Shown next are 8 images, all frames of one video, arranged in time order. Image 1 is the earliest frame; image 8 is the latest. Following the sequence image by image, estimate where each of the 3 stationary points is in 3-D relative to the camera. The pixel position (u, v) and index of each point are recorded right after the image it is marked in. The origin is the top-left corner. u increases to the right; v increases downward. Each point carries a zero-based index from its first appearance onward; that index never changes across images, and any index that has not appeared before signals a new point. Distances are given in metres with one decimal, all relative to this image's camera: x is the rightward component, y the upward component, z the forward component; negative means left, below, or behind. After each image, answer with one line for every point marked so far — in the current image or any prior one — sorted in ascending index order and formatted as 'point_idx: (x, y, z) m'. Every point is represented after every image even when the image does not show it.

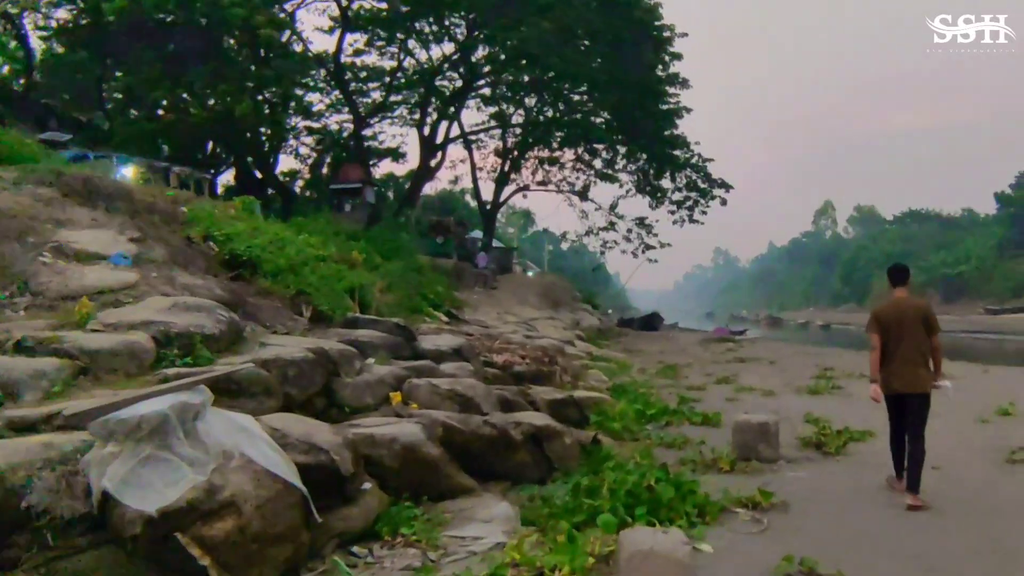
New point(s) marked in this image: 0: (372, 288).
0: (-1.4, 0.0, +11.8) m
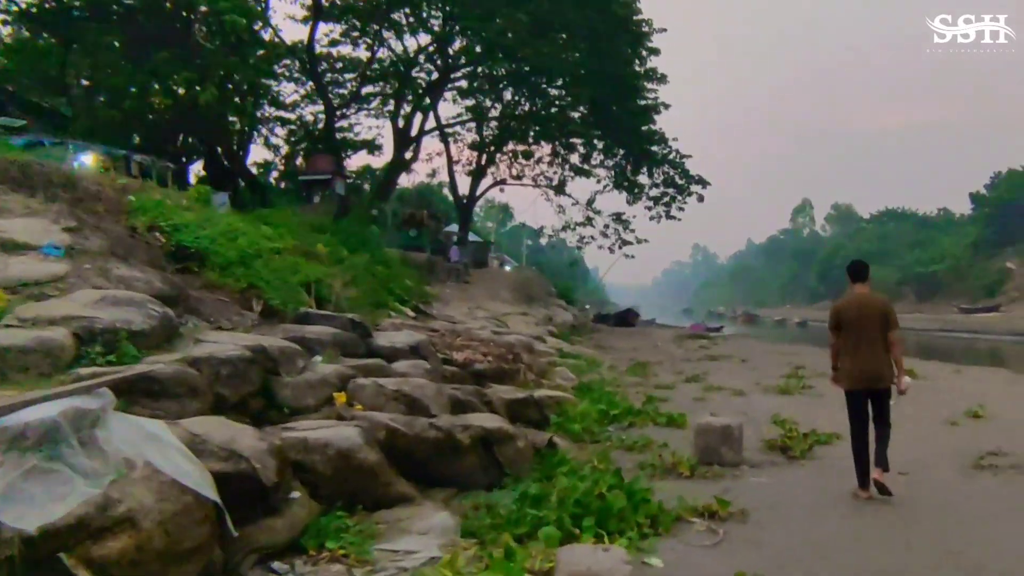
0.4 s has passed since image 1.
0: (-1.8, +0.1, +11.5) m
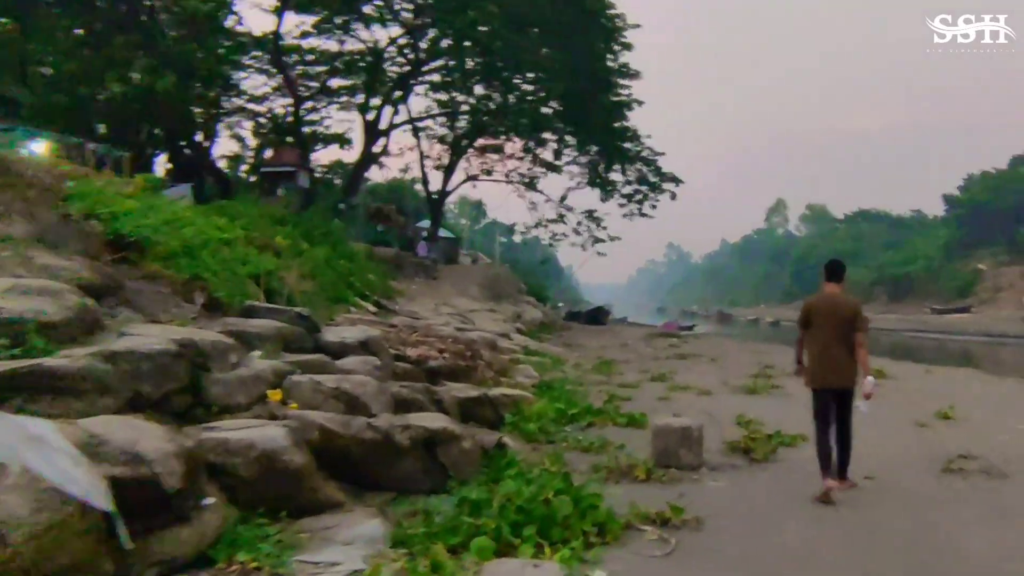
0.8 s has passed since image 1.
0: (-2.2, +0.1, +11.1) m
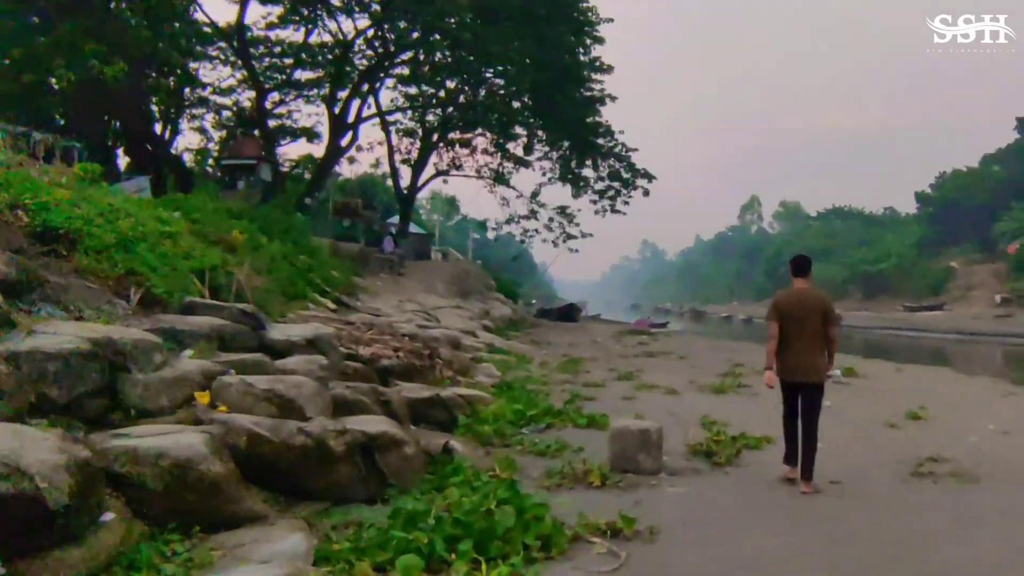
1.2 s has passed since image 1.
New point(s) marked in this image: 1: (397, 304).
0: (-2.6, +0.2, +10.7) m
1: (-2.0, -0.3, +19.9) m
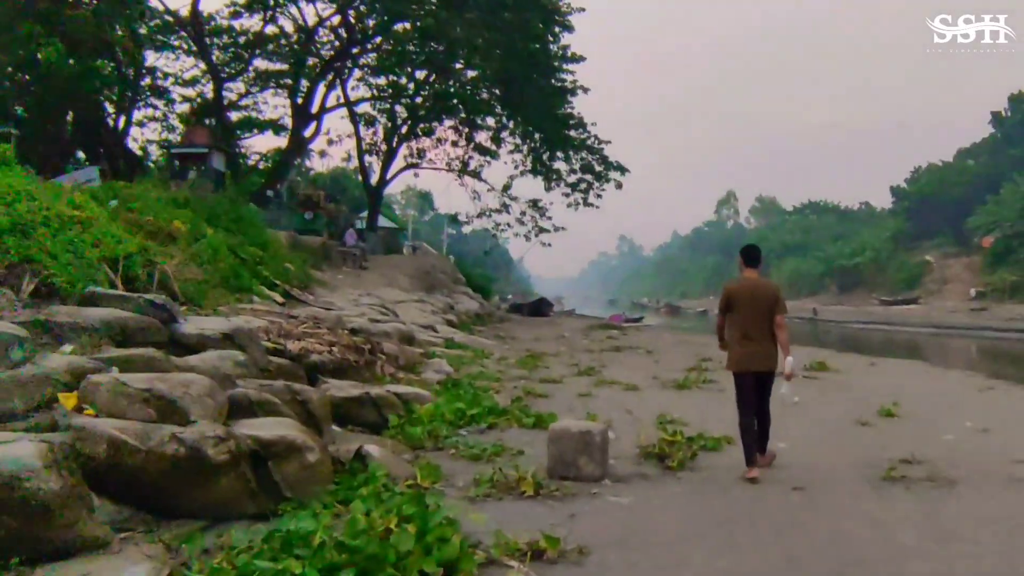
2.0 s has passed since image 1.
0: (-3.0, +0.2, +10.0) m
1: (-2.6, -0.2, +19.2) m
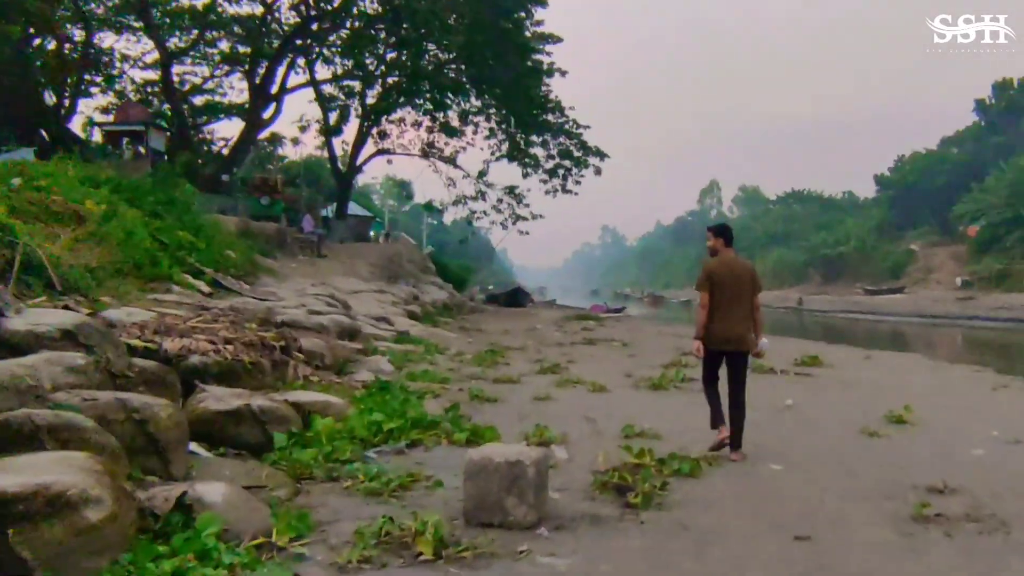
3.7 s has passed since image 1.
0: (-3.4, +0.3, +8.3) m
1: (-3.2, 0.0, +17.5) m
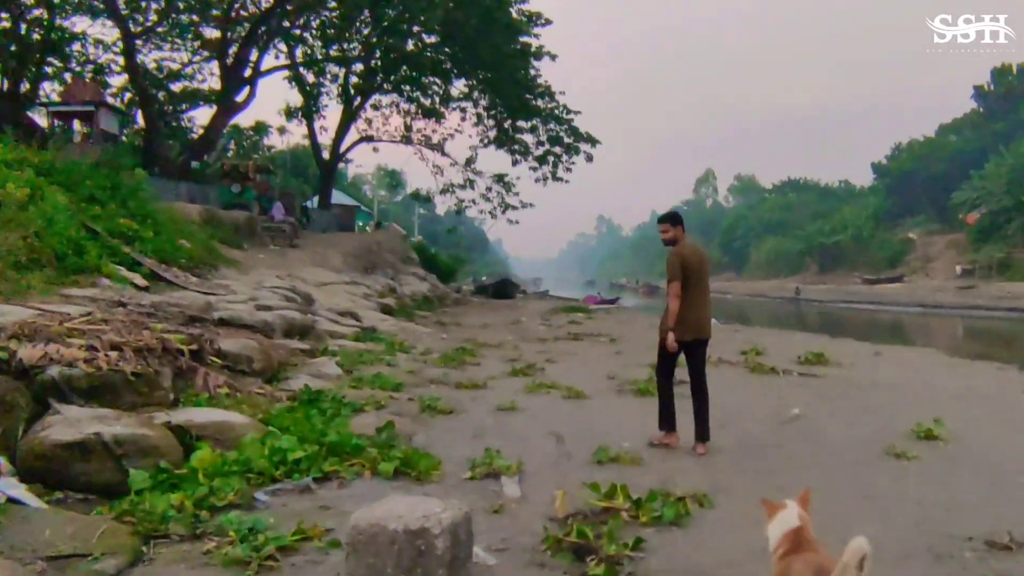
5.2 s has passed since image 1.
0: (-3.7, +0.4, +7.0) m
1: (-3.5, +0.1, +16.2) m
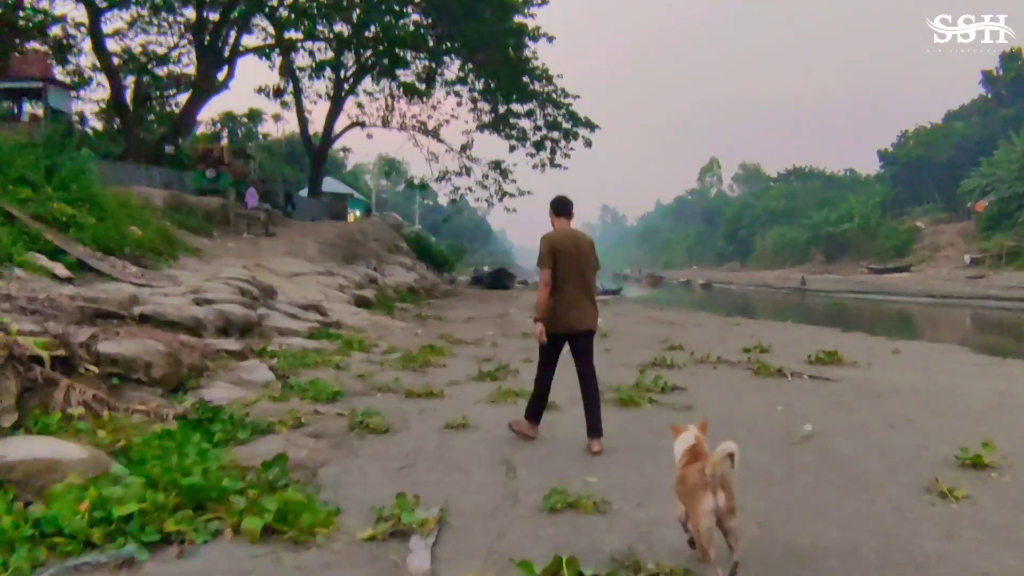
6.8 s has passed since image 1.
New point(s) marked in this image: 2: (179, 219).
0: (-4.0, +0.4, +5.6) m
1: (-3.7, +0.2, +14.8) m
2: (-5.2, +1.3, +18.4) m
